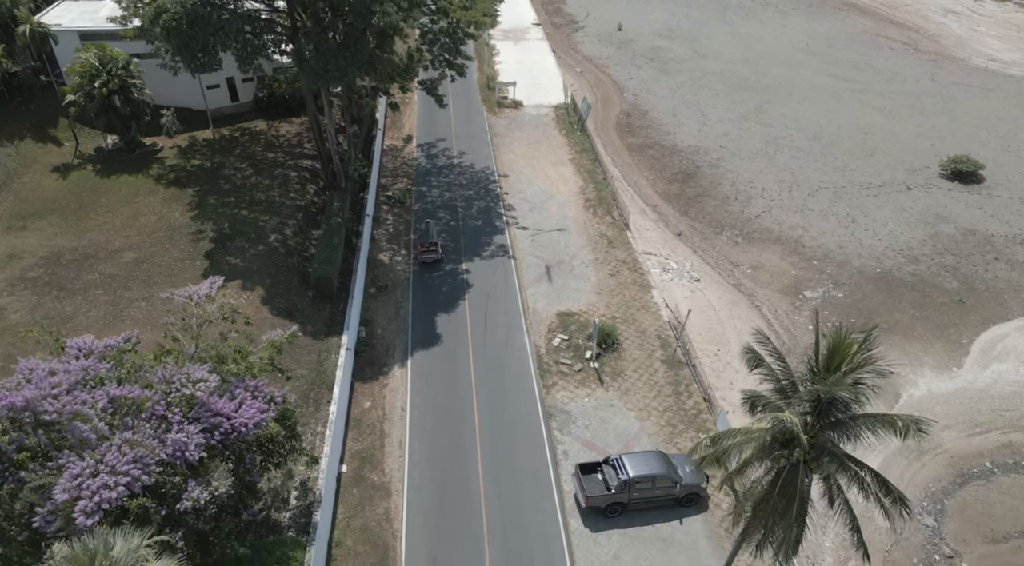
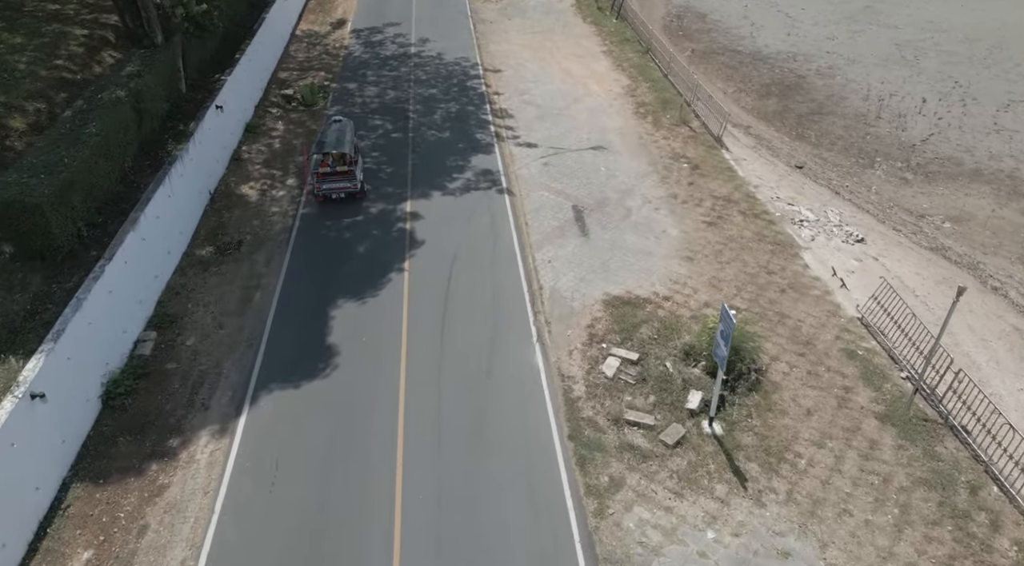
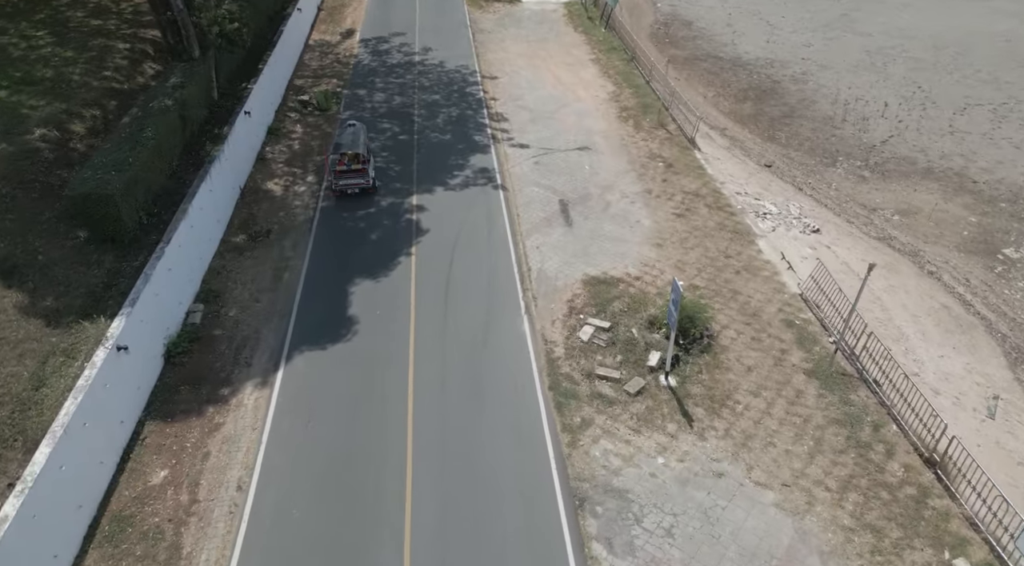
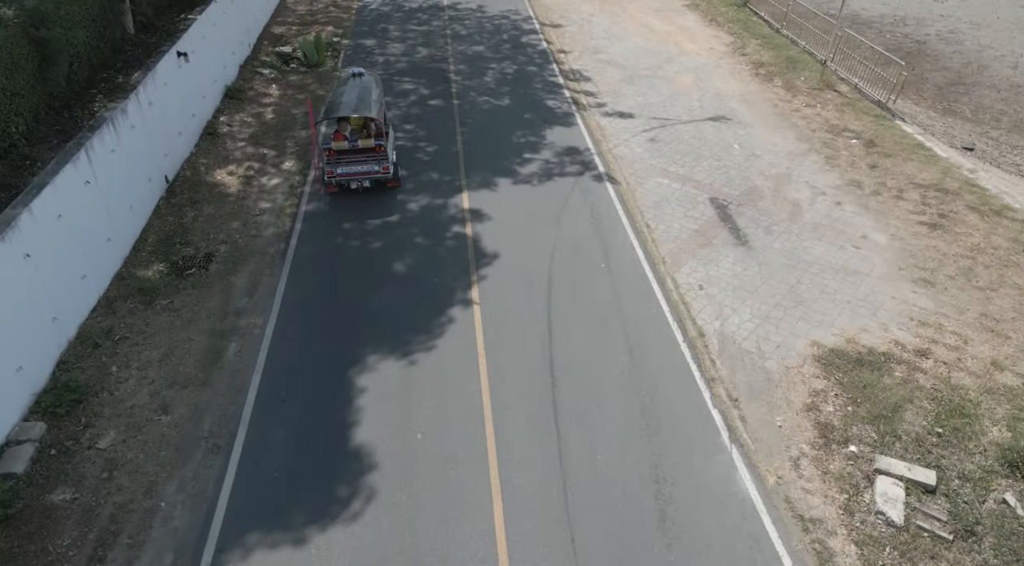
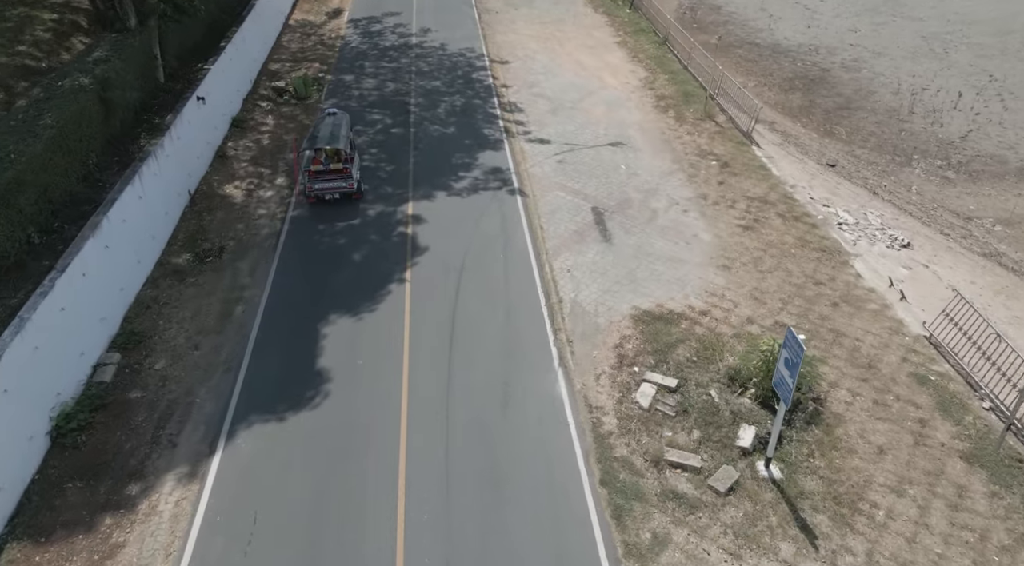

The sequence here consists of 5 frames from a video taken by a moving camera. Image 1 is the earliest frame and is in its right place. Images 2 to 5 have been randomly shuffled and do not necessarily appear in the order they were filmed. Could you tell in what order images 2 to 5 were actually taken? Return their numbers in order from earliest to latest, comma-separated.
3, 2, 5, 4
